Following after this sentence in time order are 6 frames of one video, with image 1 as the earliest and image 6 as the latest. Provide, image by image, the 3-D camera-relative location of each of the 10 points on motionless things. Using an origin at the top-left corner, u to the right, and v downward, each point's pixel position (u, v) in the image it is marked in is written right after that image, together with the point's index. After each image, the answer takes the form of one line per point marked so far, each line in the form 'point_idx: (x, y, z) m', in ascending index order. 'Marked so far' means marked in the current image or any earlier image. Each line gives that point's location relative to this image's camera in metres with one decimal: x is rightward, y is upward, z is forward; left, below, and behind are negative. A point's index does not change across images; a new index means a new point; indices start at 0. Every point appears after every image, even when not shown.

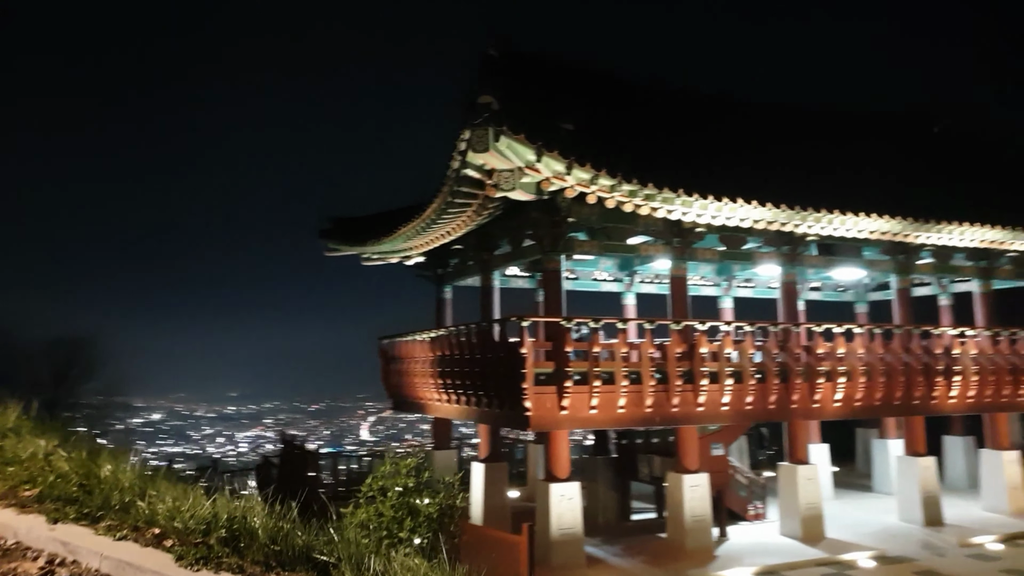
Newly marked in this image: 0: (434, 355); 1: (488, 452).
0: (-1.3, -1.1, +11.8) m
1: (-0.4, -2.8, +12.0) m
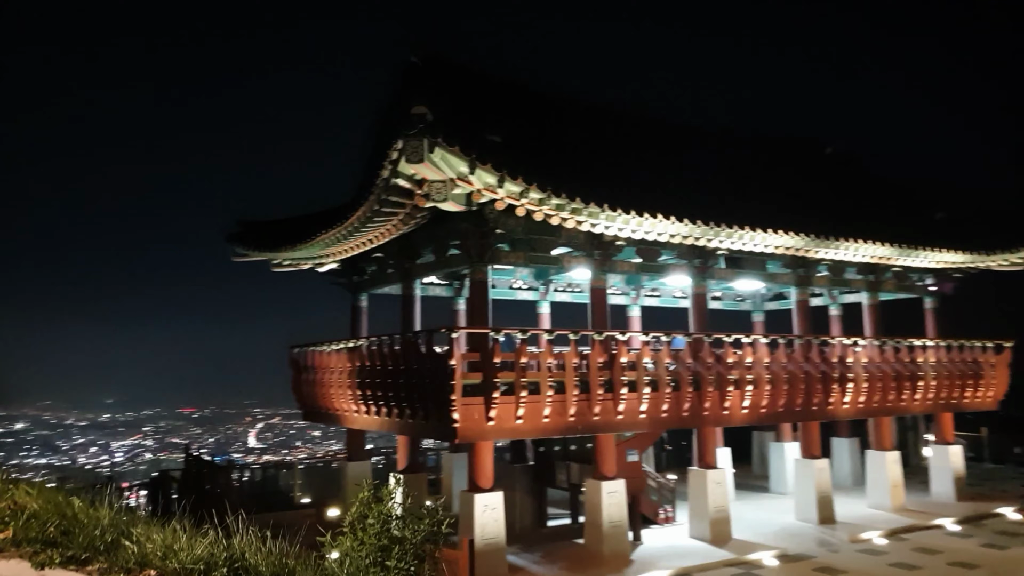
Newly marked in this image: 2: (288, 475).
0: (-2.6, -1.3, +11.5) m
1: (-1.8, -3.0, +11.9) m
2: (-5.0, -4.0, +15.4) m
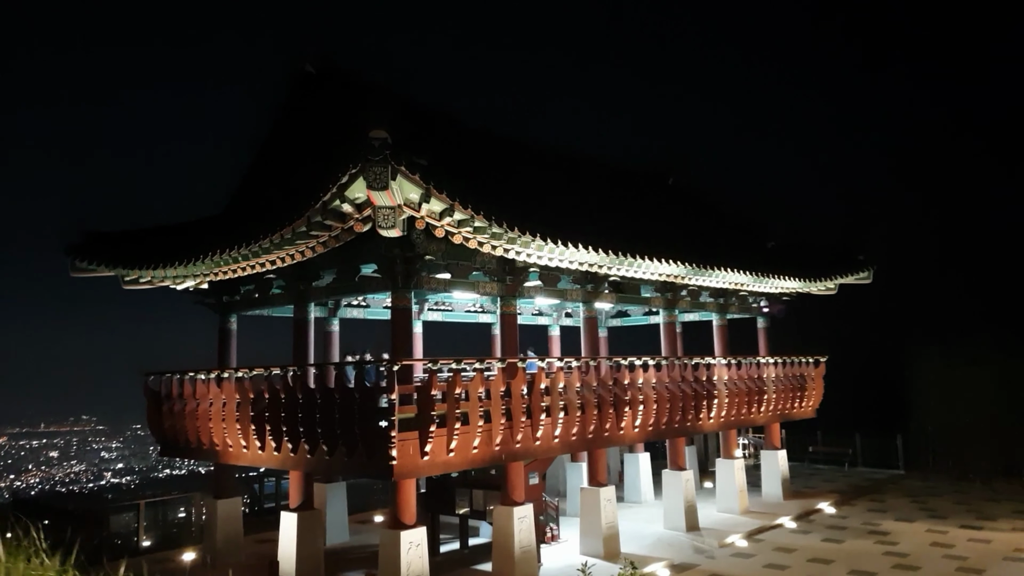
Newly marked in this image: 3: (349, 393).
0: (-4.0, -1.6, +10.5) m
1: (-3.3, -3.3, +11.0) m
2: (-7.4, -4.4, +13.6) m
3: (-2.1, -1.3, +8.9) m
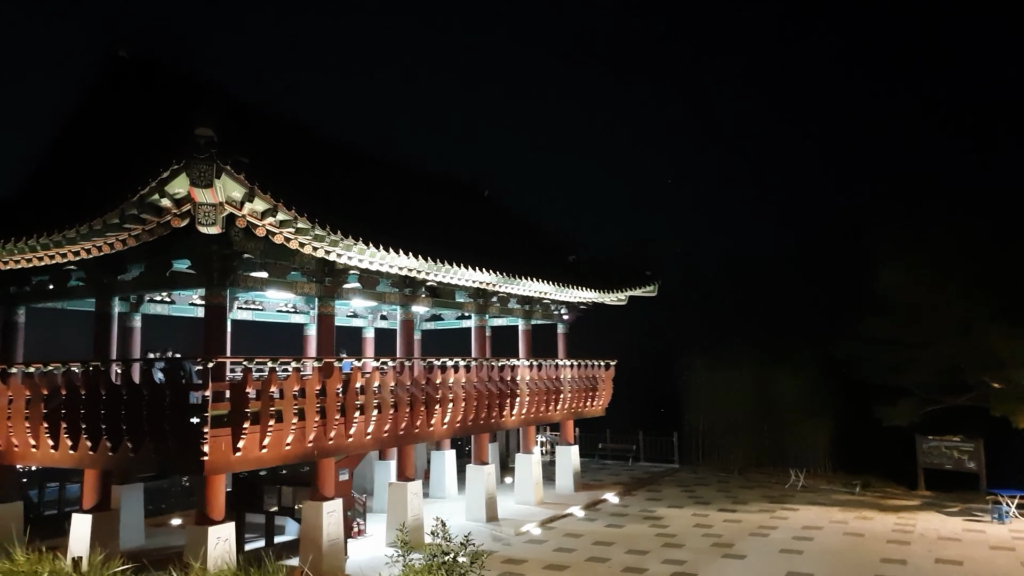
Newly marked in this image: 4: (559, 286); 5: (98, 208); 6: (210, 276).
0: (-6.7, -1.5, +9.9) m
1: (-6.3, -3.2, +10.6) m
2: (-10.9, -4.1, +12.0) m
3: (-4.5, -1.3, +8.8) m
4: (+1.2, 0.0, +17.6) m
5: (-5.1, +1.0, +8.6) m
6: (-4.0, +0.1, +9.4) m
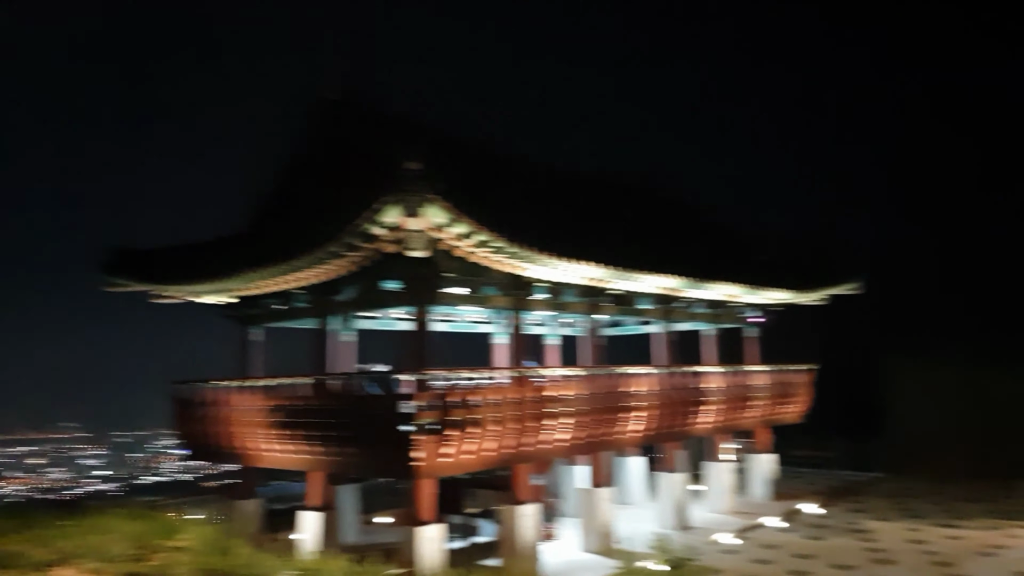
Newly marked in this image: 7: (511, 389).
0: (-3.8, -1.9, +11.3) m
1: (-3.2, -3.6, +11.8) m
2: (-7.3, -4.6, +14.3) m
3: (-1.9, -1.5, +9.7) m
4: (+5.6, 0.0, +16.9) m
5: (-2.7, +0.7, +9.7) m
6: (-1.4, -0.1, +10.2) m
7: (0.0, -1.5, +10.5) m
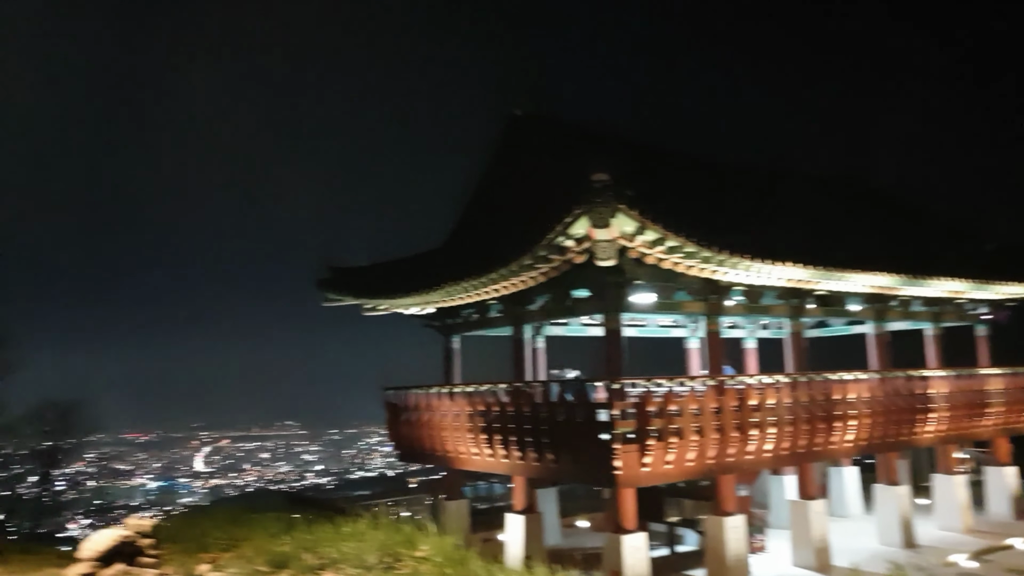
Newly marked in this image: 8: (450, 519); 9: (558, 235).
0: (-0.6, -2.1, +11.9) m
1: (+0.2, -3.7, +12.2) m
2: (-3.1, -4.9, +15.7) m
3: (+0.8, -1.7, +9.9) m
4: (+9.8, +0.2, +15.0) m
5: (0.0, +0.5, +10.1) m
6: (+1.4, -0.2, +10.2) m
7: (+2.8, -1.6, +10.1) m
8: (-1.3, -4.7, +14.2) m
9: (+0.6, +0.7, +9.0) m
